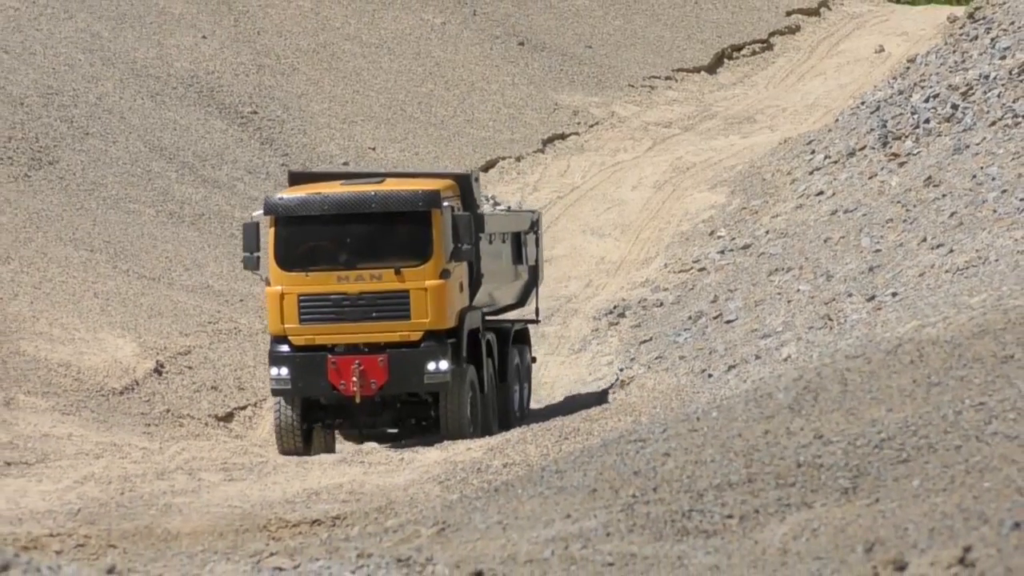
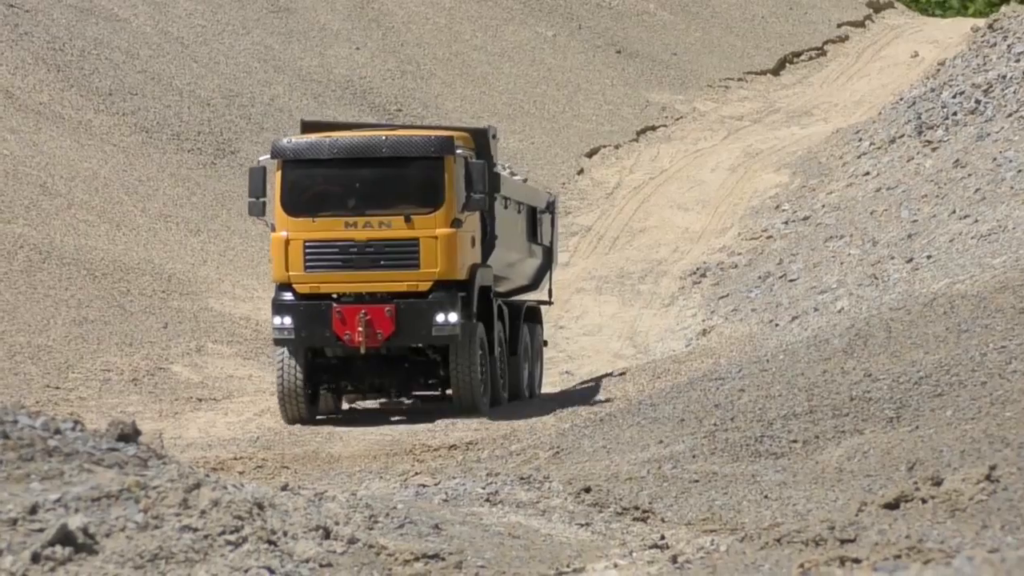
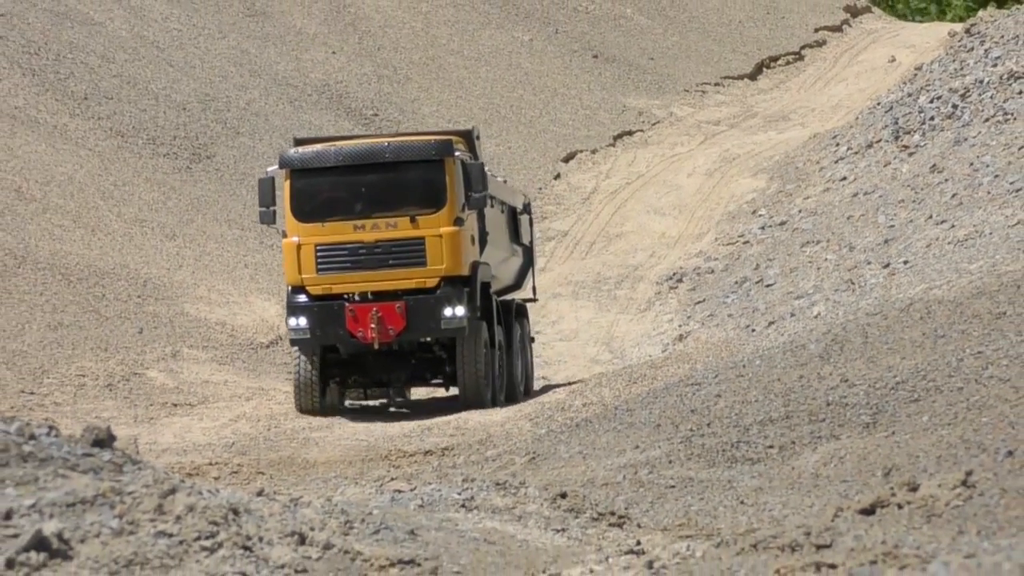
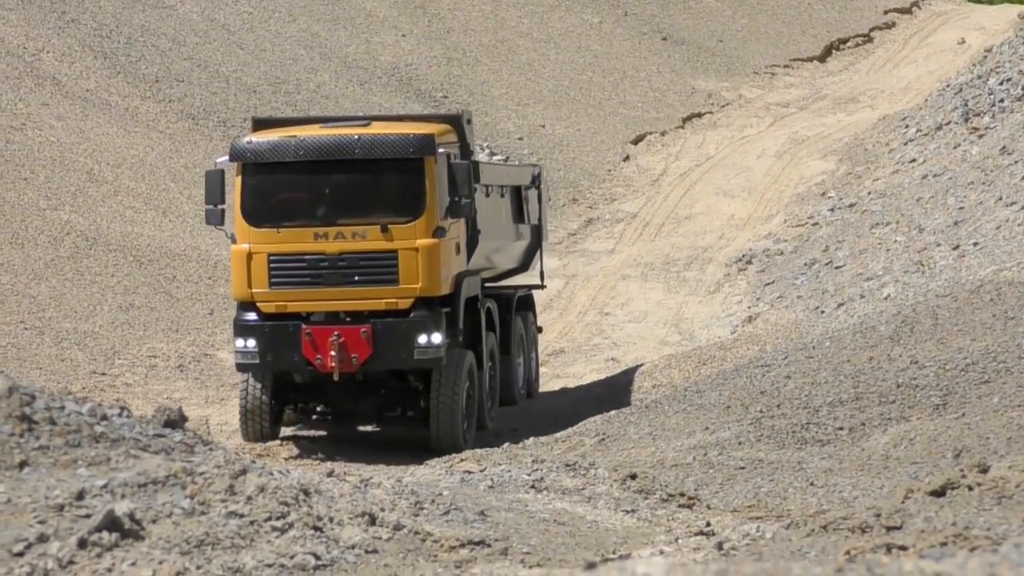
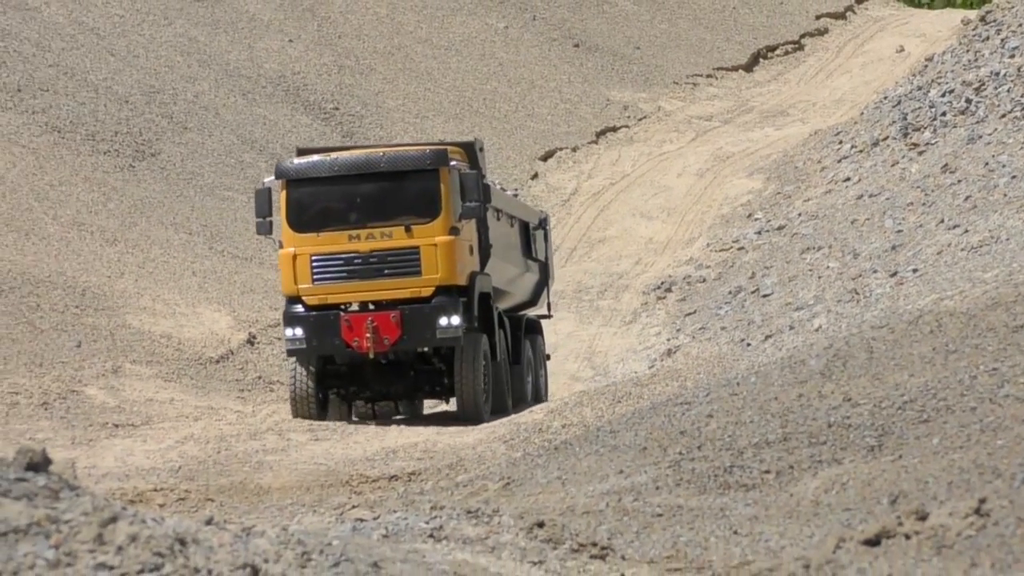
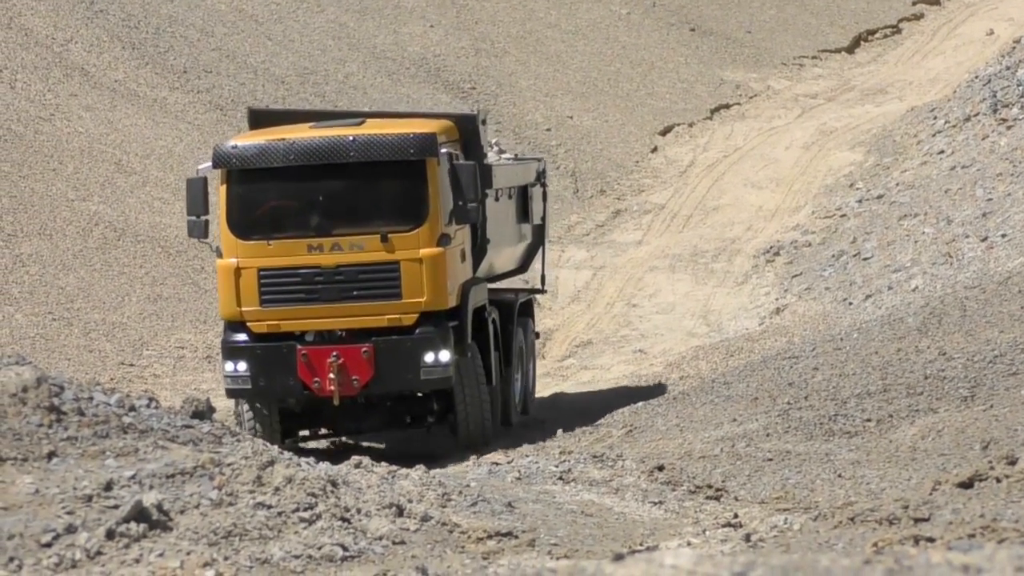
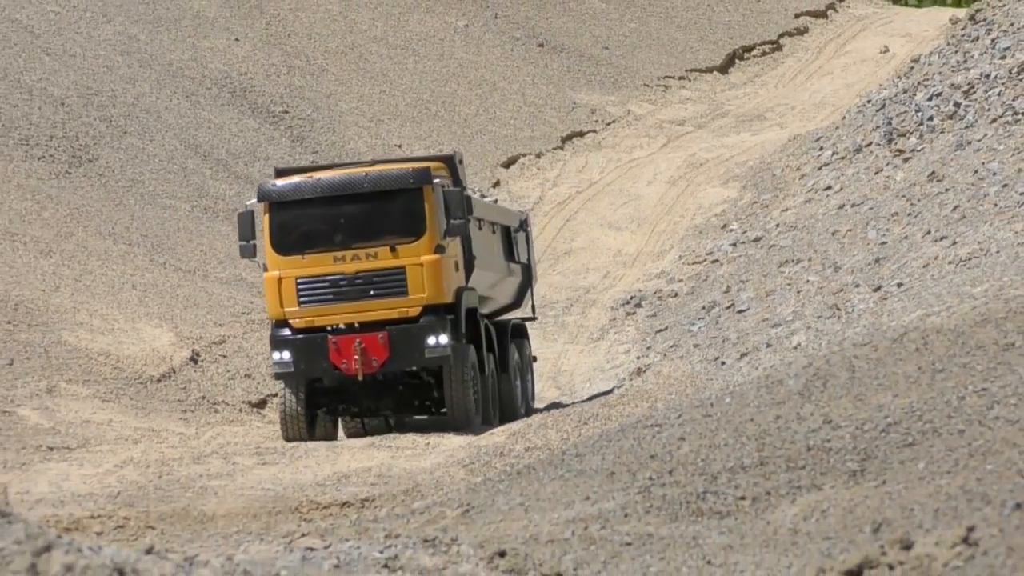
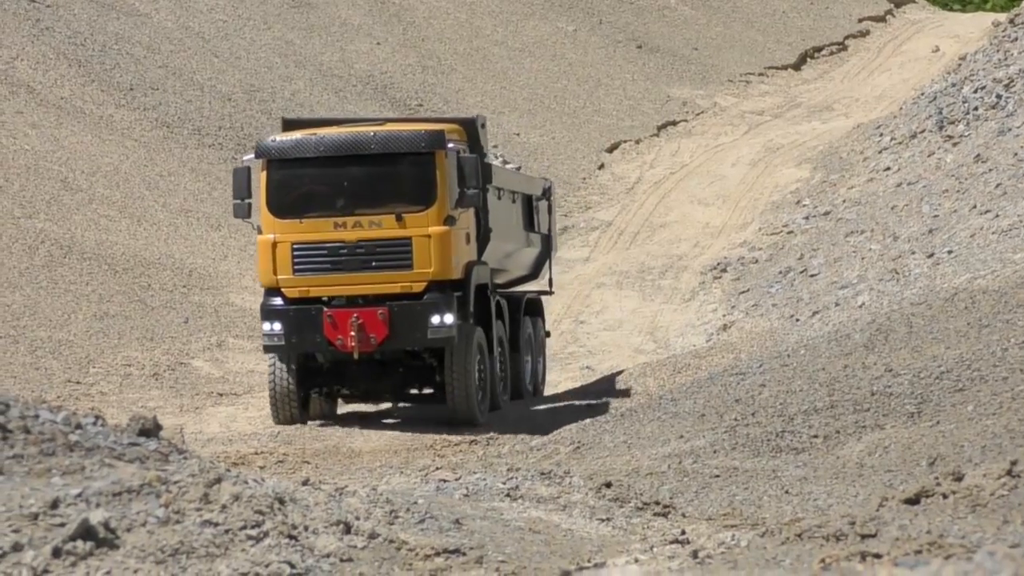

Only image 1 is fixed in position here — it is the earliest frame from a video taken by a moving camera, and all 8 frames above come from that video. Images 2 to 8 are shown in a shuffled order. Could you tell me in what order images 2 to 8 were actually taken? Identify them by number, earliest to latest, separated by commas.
7, 5, 3, 2, 8, 4, 6
